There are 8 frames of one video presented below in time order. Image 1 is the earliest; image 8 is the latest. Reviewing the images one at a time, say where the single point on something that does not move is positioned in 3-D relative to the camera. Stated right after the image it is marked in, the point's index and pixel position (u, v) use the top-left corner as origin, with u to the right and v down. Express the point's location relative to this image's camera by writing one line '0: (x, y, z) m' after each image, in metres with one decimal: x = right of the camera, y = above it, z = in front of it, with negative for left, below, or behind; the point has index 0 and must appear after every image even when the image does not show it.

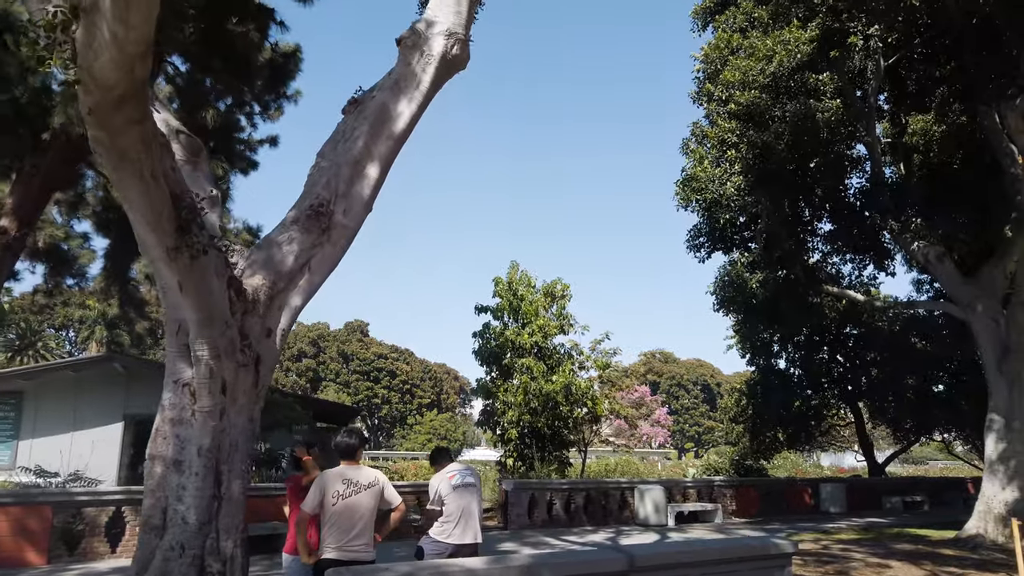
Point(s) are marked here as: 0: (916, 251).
0: (+8.9, +0.8, +16.9) m
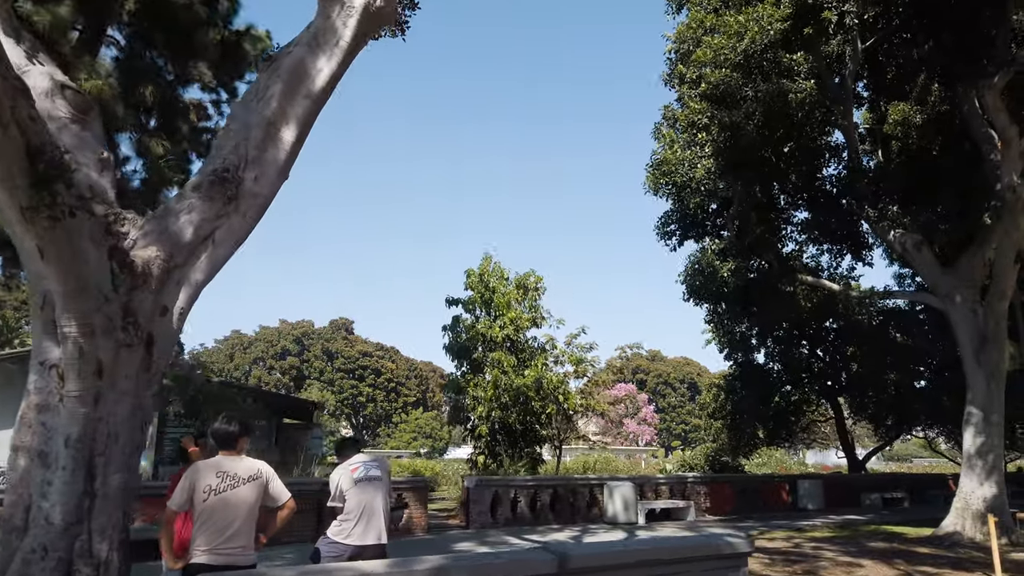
0: (+8.2, +1.0, +16.3) m
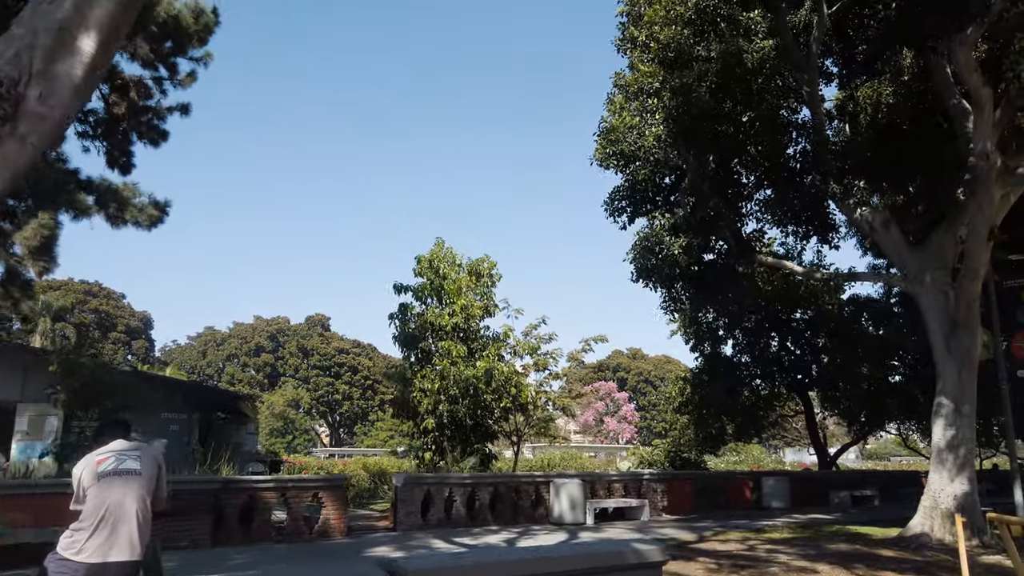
0: (+6.9, +1.4, +15.2) m
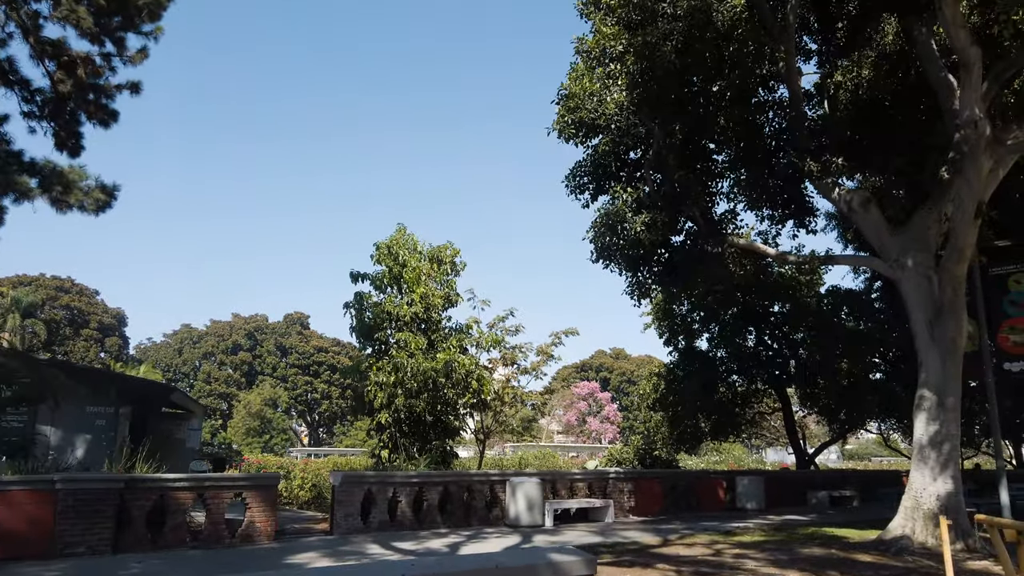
0: (+6.1, +1.7, +14.2) m
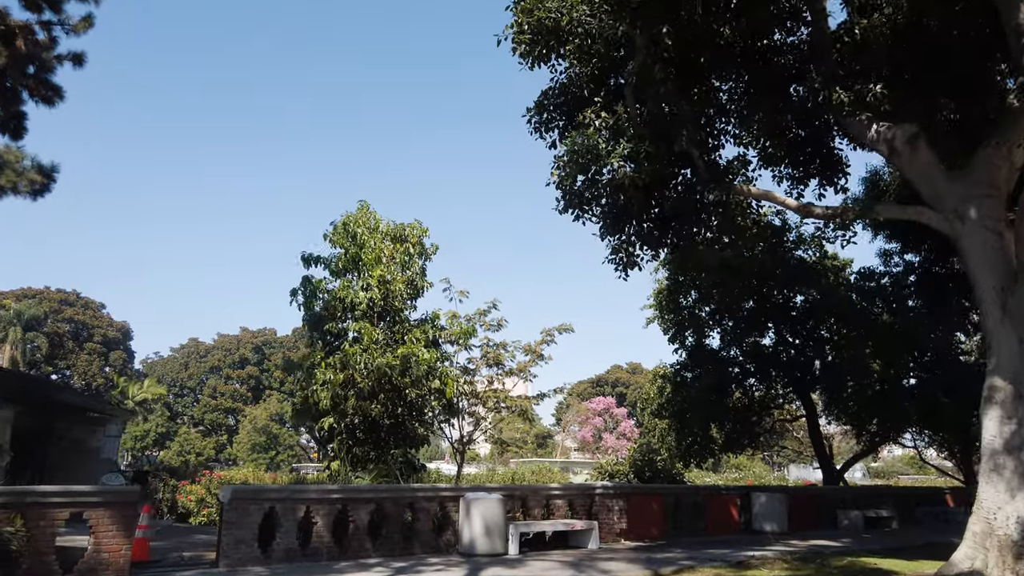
0: (+5.3, +2.2, +11.2) m
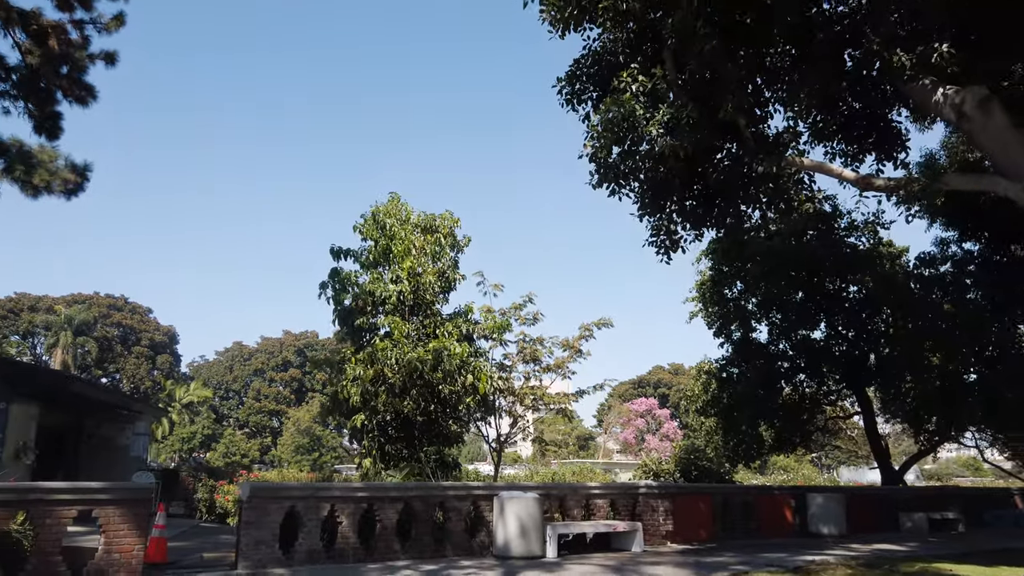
0: (+5.8, +2.5, +10.2) m
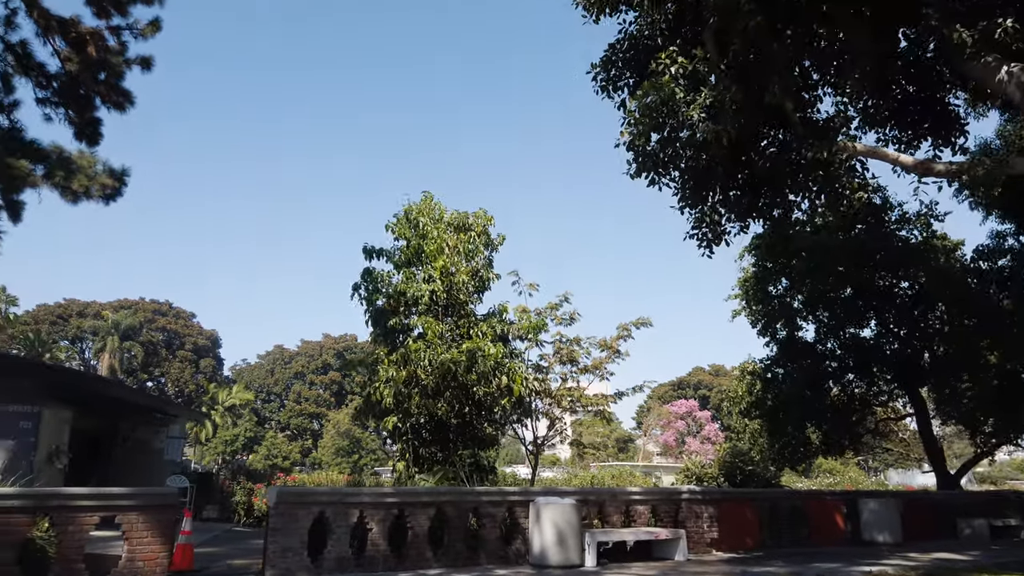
0: (+6.2, +2.6, +9.5) m
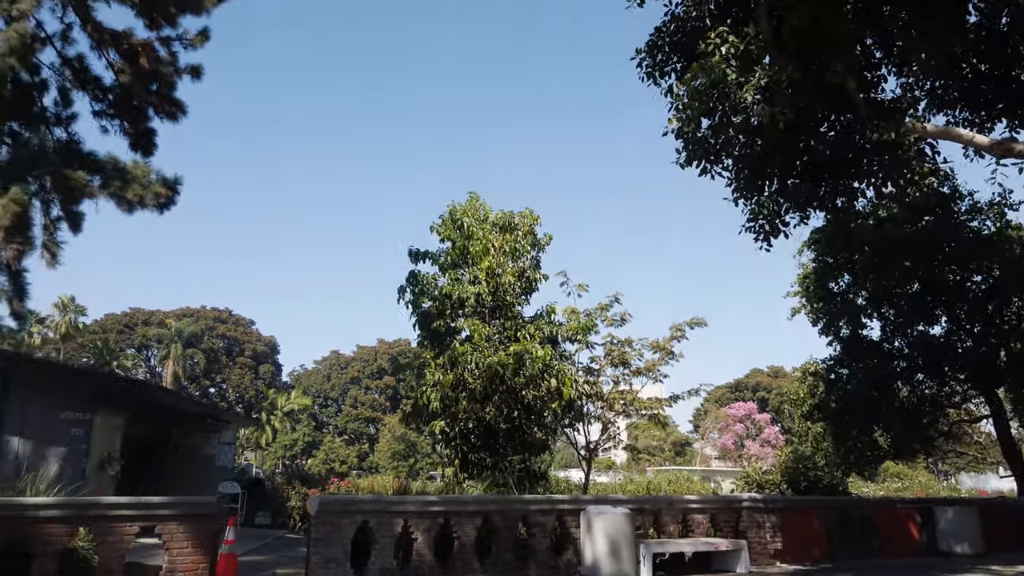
0: (+6.7, +2.7, +8.7) m
